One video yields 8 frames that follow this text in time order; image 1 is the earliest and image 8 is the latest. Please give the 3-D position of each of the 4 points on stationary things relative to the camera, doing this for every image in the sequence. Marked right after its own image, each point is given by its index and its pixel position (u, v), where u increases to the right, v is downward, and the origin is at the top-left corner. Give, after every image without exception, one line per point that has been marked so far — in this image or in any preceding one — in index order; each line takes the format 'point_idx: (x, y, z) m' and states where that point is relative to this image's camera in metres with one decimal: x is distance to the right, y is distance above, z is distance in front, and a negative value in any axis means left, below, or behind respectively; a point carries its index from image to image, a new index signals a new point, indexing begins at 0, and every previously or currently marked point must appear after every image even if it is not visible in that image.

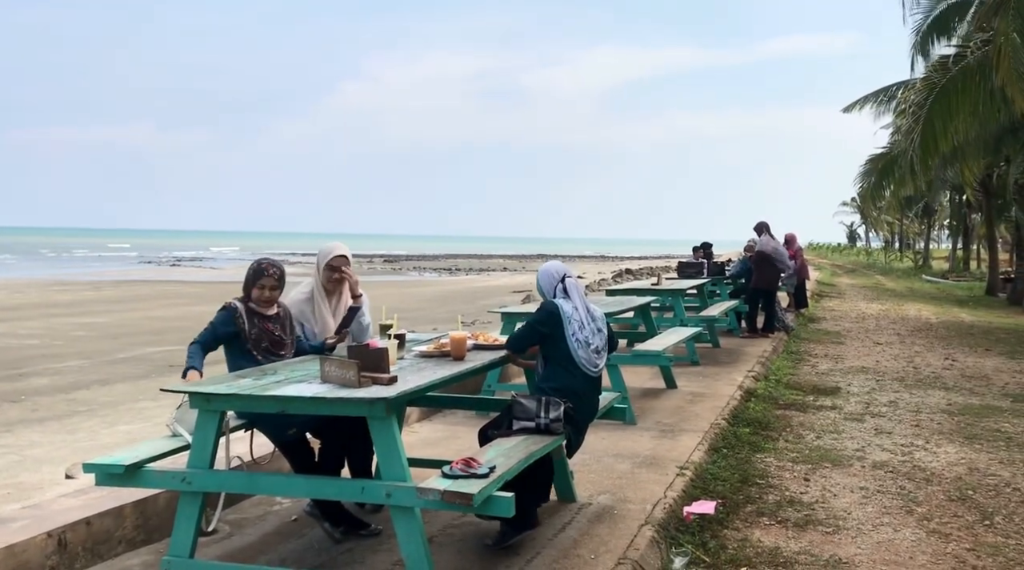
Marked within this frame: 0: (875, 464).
0: (+2.3, -1.1, +6.0) m
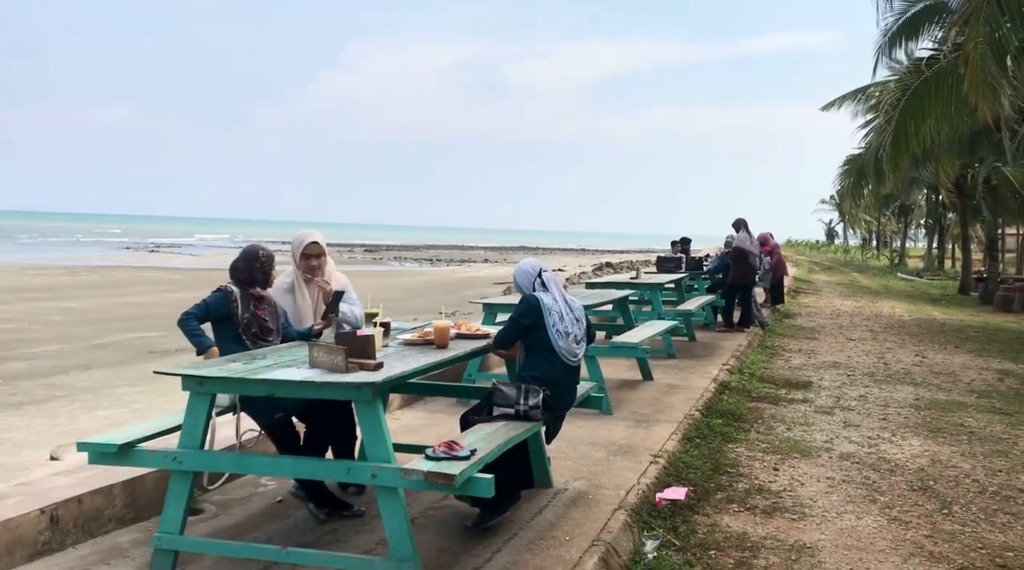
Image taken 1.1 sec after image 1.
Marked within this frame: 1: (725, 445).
0: (+2.2, -1.1, +6.3) m
1: (+1.4, -1.0, +6.3) m
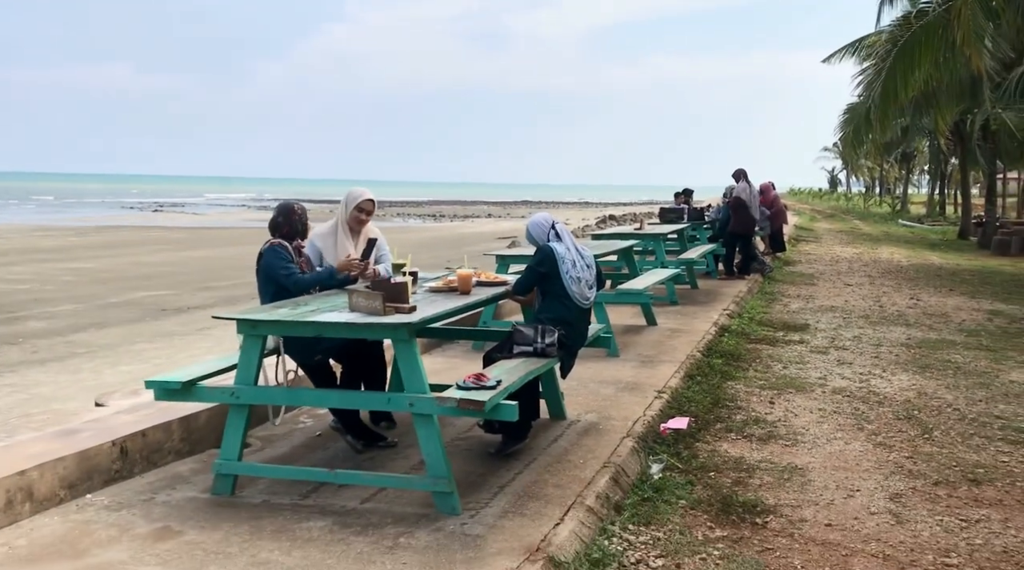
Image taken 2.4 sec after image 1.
0: (+2.2, -0.7, +6.7) m
1: (+1.5, -0.7, +6.7) m
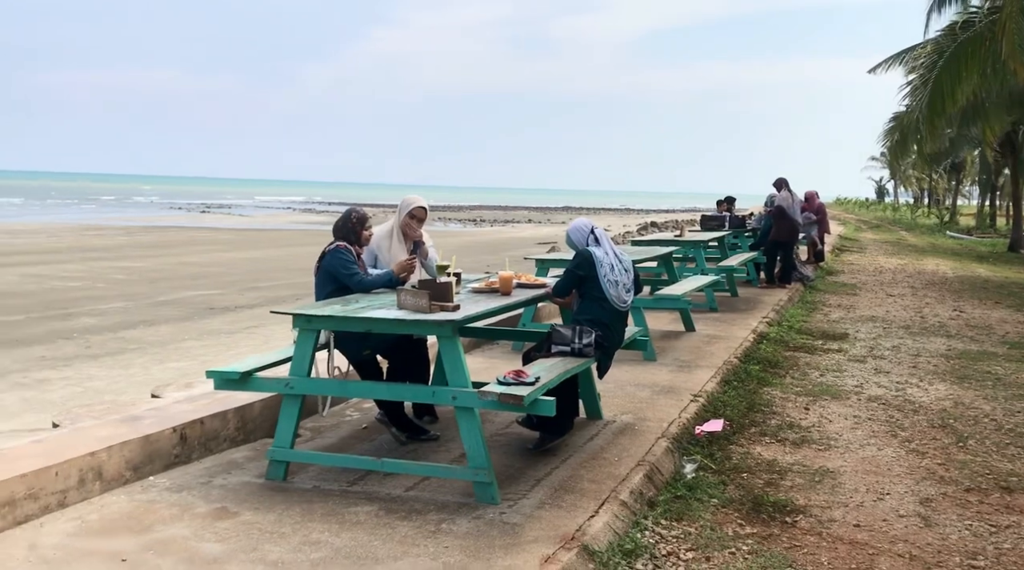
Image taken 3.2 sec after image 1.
0: (+2.5, -0.8, +6.8) m
1: (+1.8, -0.7, +6.8) m
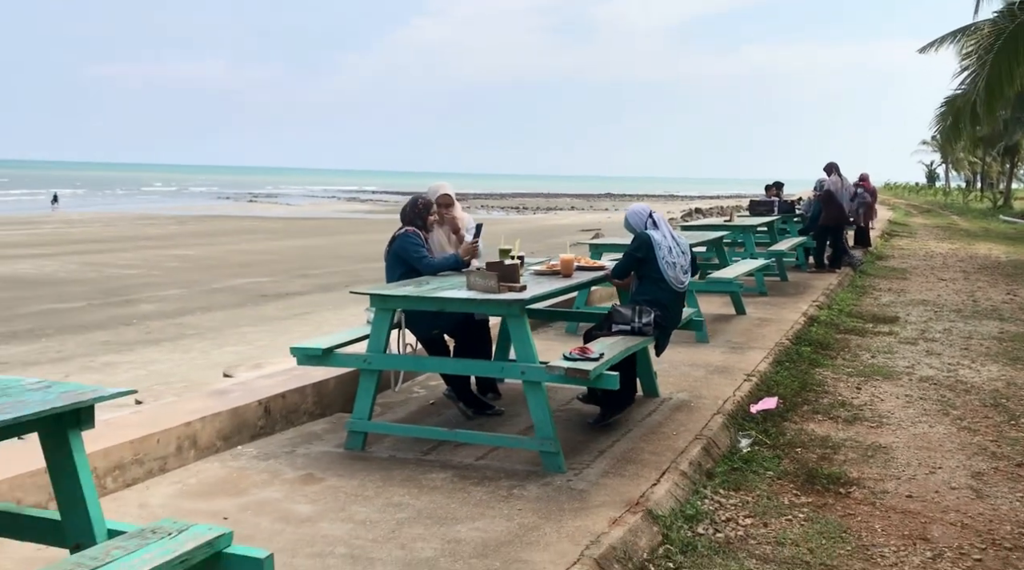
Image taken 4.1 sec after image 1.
0: (+2.9, -0.7, +6.9) m
1: (+2.2, -0.6, +7.0) m
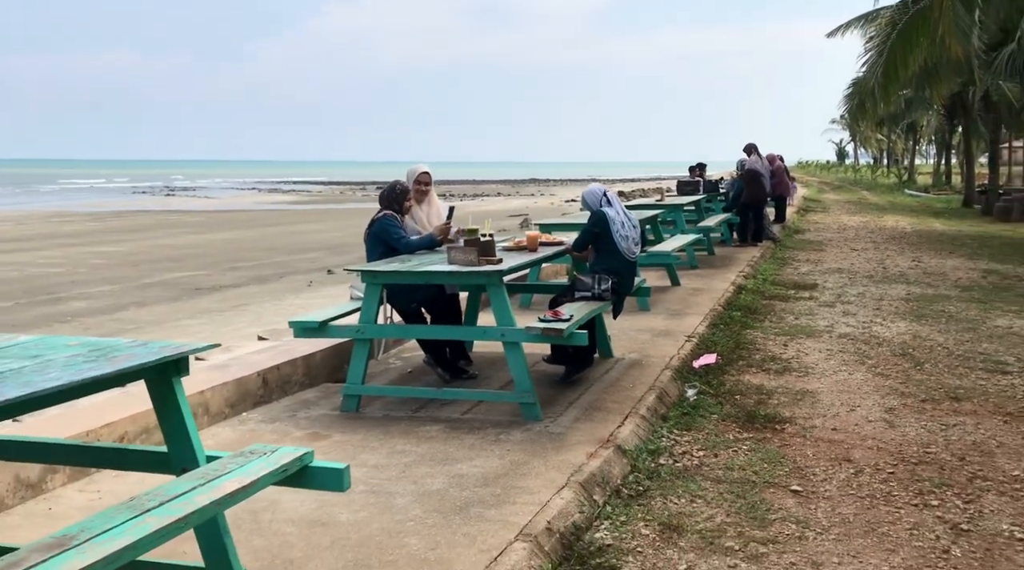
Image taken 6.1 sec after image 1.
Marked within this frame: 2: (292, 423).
0: (+2.6, -0.4, +7.7) m
1: (+1.9, -0.4, +7.7) m
2: (-1.1, -0.7, +4.9) m
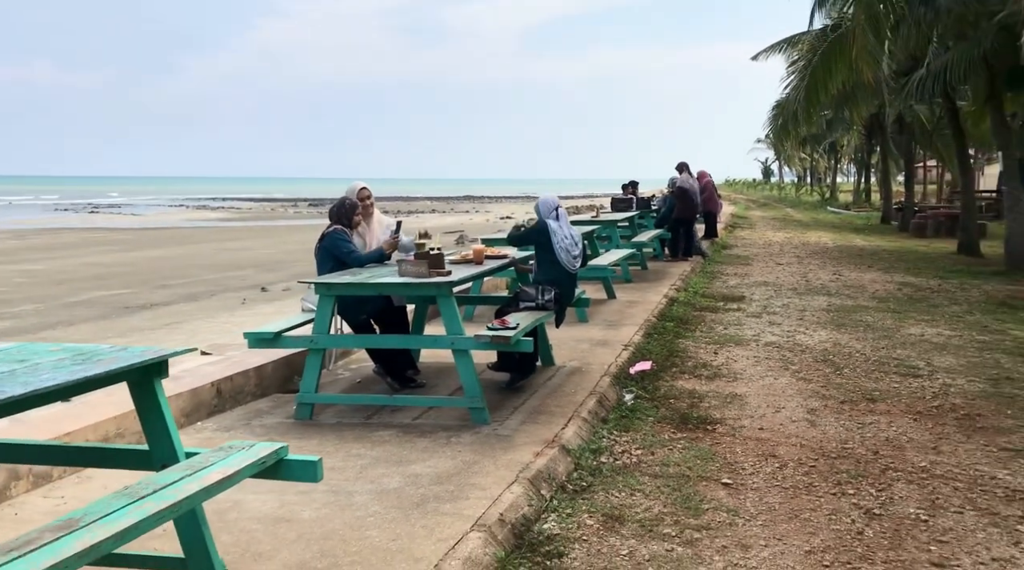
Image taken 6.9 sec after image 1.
0: (+2.2, -0.5, +8.1) m
1: (+1.4, -0.5, +8.1) m
2: (-1.4, -0.8, +5.1) m
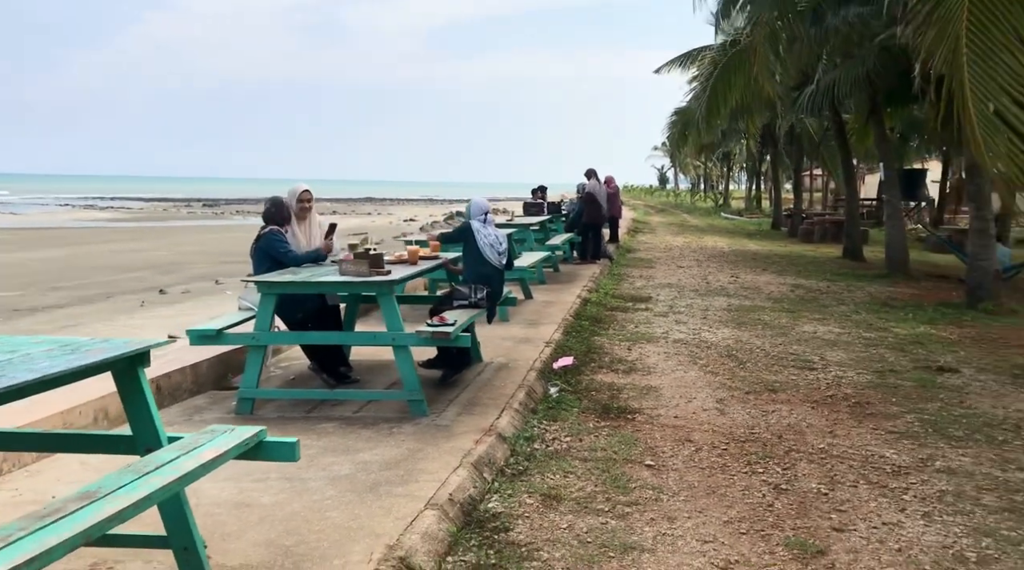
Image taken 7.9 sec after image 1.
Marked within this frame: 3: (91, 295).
0: (+1.5, -0.5, +8.6) m
1: (+0.7, -0.5, +8.5) m
2: (-1.7, -0.8, +5.2) m
3: (-7.3, -0.1, +17.2) m
